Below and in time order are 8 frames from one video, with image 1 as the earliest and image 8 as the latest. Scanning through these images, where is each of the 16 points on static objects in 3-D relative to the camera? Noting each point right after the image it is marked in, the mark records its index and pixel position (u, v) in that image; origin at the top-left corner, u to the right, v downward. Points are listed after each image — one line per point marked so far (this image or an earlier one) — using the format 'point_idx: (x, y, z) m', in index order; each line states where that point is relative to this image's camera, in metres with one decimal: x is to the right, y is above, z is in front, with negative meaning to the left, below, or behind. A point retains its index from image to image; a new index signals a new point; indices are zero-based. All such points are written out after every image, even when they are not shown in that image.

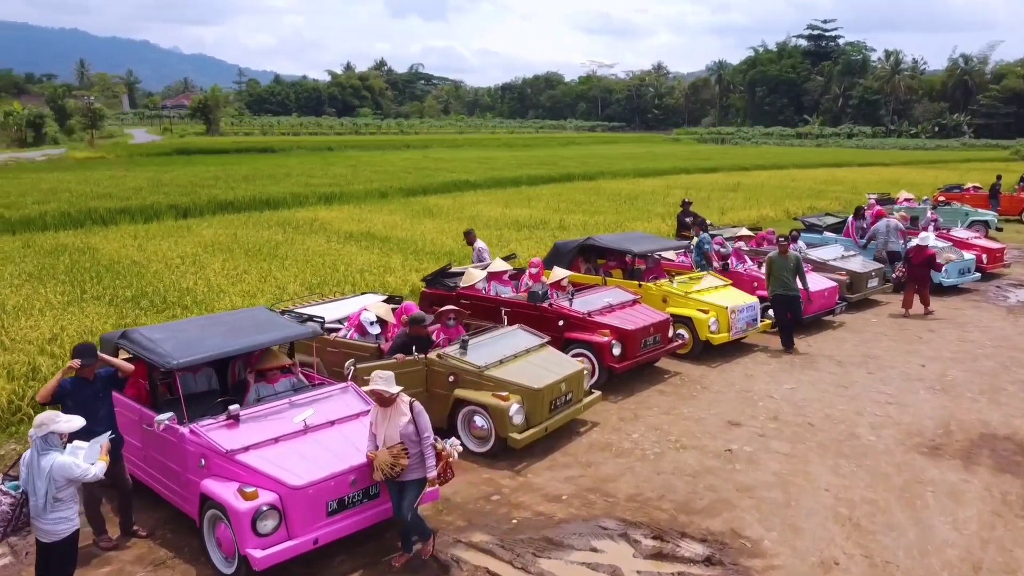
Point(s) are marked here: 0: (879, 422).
0: (+4.1, -1.5, +9.1) m
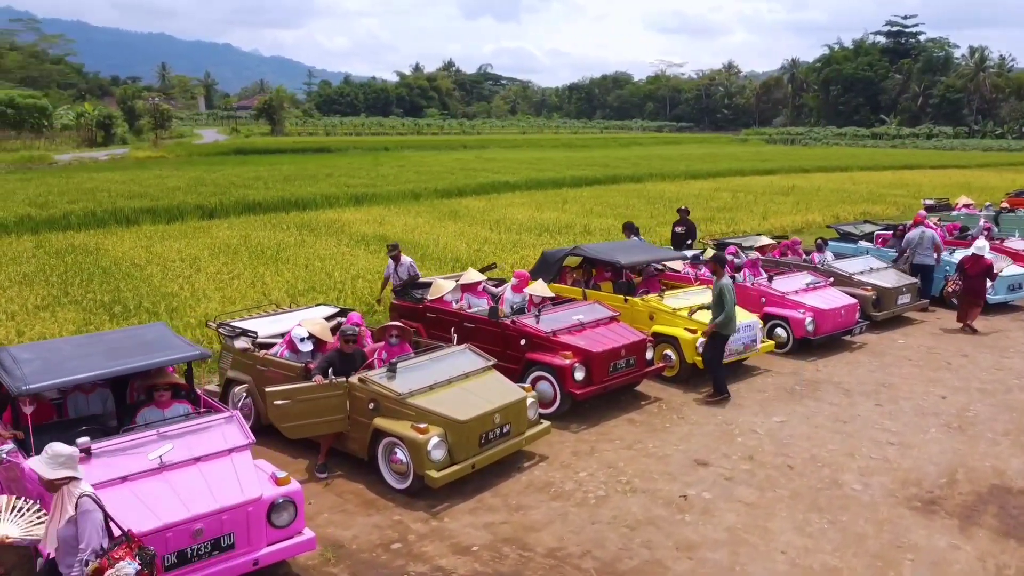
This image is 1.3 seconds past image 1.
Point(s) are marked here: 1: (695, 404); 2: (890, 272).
0: (+3.5, -1.7, +7.9) m
1: (+2.1, -1.4, +9.6) m
2: (+6.5, +0.3, +13.9) m
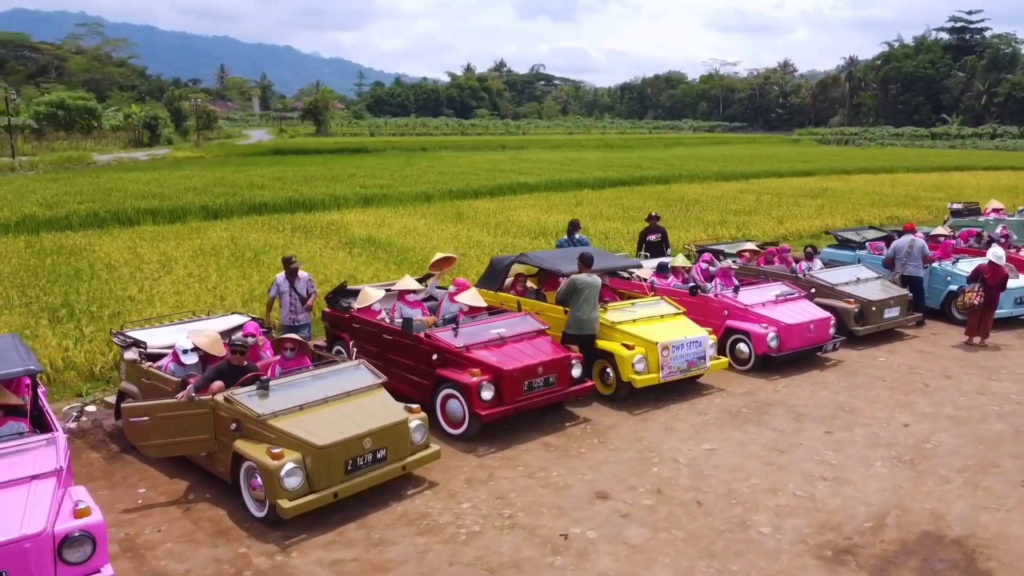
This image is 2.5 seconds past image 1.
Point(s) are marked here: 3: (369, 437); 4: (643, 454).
0: (+2.4, -1.9, +7.0) m
1: (+1.2, -1.5, +8.8) m
2: (+5.8, +0.1, +12.8) m
3: (-1.2, -1.3, +6.9) m
4: (+1.3, -1.7, +8.1) m
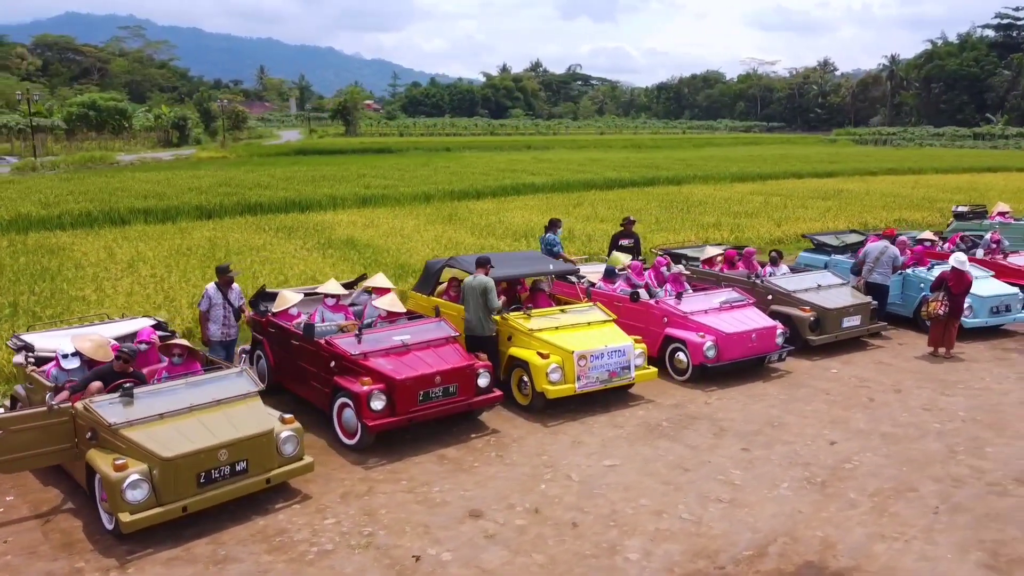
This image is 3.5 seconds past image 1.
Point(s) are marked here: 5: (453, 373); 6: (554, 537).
0: (+1.3, -2.0, +6.6) m
1: (+0.2, -1.6, +8.4) m
2: (+5.0, 0.0, +12.2) m
3: (-2.3, -1.3, +6.6) m
4: (+0.2, -1.7, +7.7) m
5: (-0.6, -0.9, +8.3) m
6: (+0.3, -2.0, +6.5) m
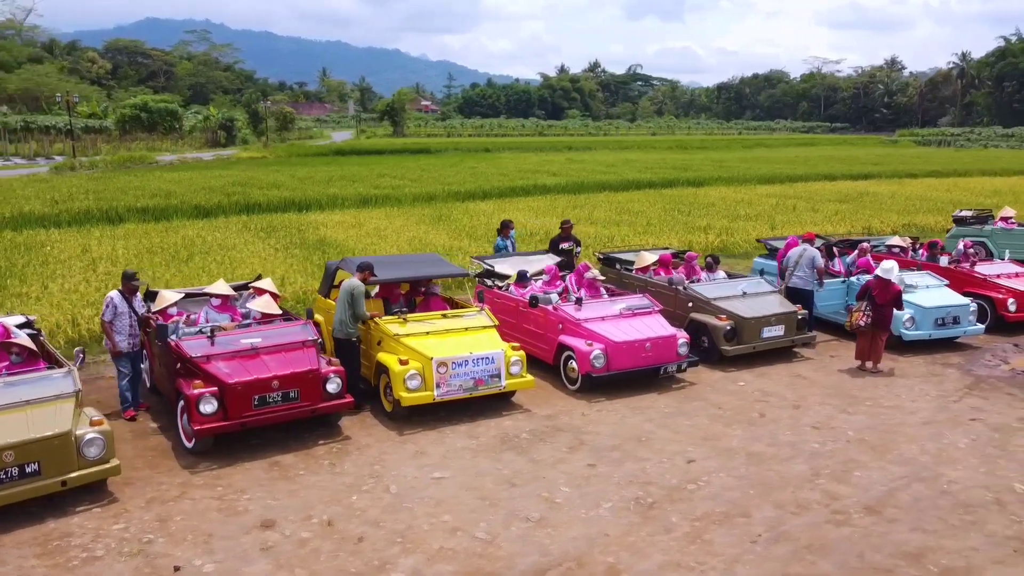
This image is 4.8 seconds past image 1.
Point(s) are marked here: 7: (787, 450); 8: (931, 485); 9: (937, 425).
0: (-0.4, -2.0, +6.3) m
1: (-1.4, -1.6, +8.2) m
2: (+3.7, -0.1, +11.6) m
3: (-4.0, -1.3, +6.5) m
4: (-1.4, -1.8, +7.5) m
5: (-2.2, -0.9, +8.1) m
6: (-1.4, -2.0, +6.2) m
7: (+2.8, -1.6, +8.2) m
8: (+3.8, -1.8, +7.4) m
9: (+4.7, -1.5, +8.9) m
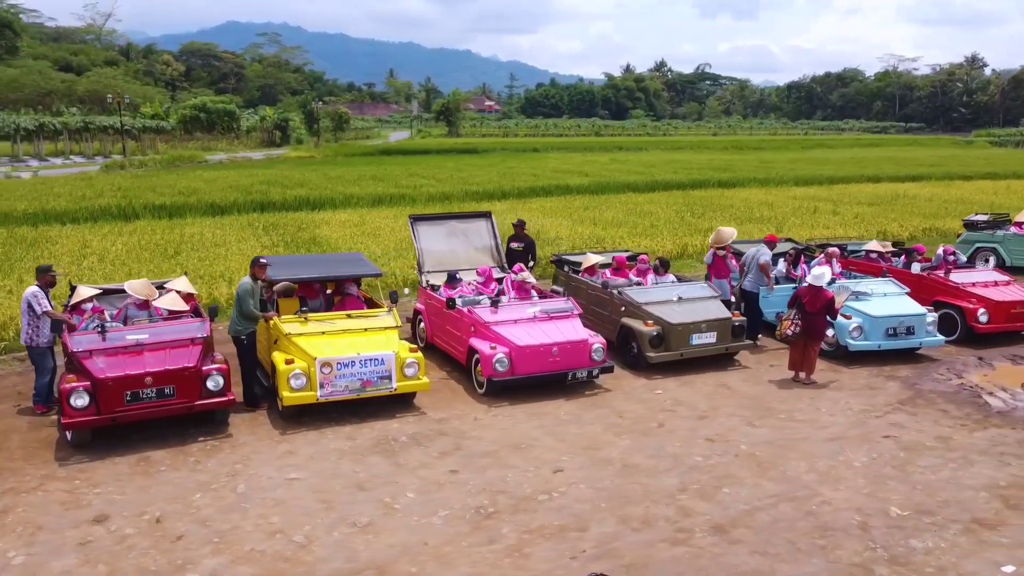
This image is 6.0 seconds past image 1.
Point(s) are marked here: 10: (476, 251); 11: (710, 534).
0: (-1.9, -2.0, +6.2) m
1: (-2.7, -1.6, +8.2) m
2: (+2.7, -0.2, +11.2) m
3: (-5.4, -1.3, +6.8) m
4: (-2.7, -1.8, +7.5) m
5: (-3.4, -0.9, +8.1) m
6: (-2.8, -2.0, +6.2) m
7: (+1.5, -1.7, +7.9) m
8: (+2.5, -1.9, +7.0) m
9: (+3.4, -1.6, +8.4) m
10: (-0.6, +0.6, +12.7) m
11: (+1.6, -2.0, +6.5) m
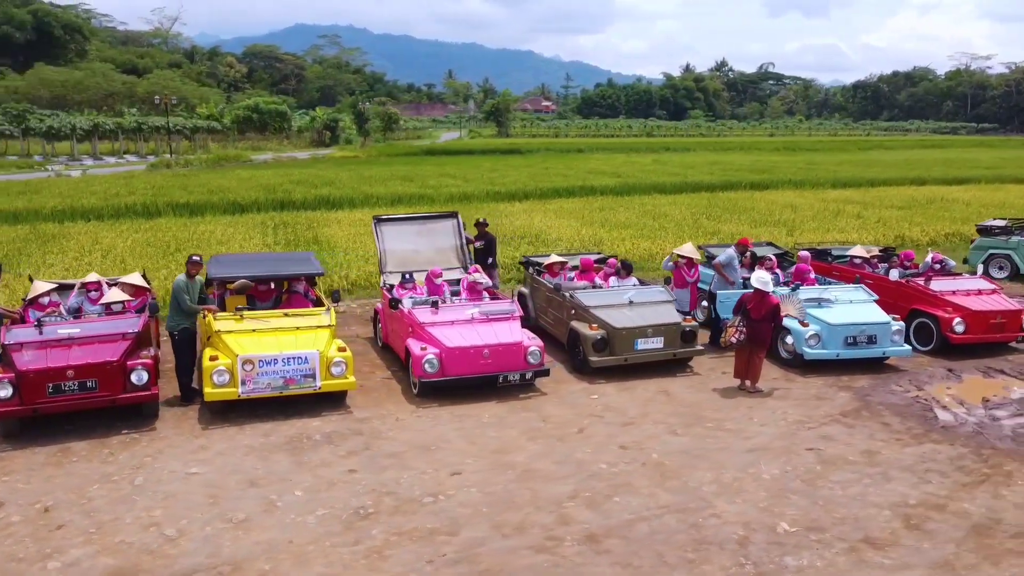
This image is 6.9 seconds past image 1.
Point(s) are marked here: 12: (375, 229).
0: (-3.0, -2.0, +6.3) m
1: (-3.6, -1.6, +8.4) m
2: (+2.0, -0.3, +10.9) m
3: (-6.4, -1.2, +7.2) m
4: (-3.7, -1.7, +7.7) m
5: (-4.4, -0.8, +8.4) m
6: (-3.9, -2.0, +6.4) m
7: (+0.6, -1.7, +7.8) m
8: (+1.5, -1.9, +6.8) m
9: (+2.5, -1.7, +8.1) m
10: (-1.1, +0.6, +12.7) m
11: (+0.5, -2.0, +6.4) m
12: (-2.1, +0.9, +12.6) m
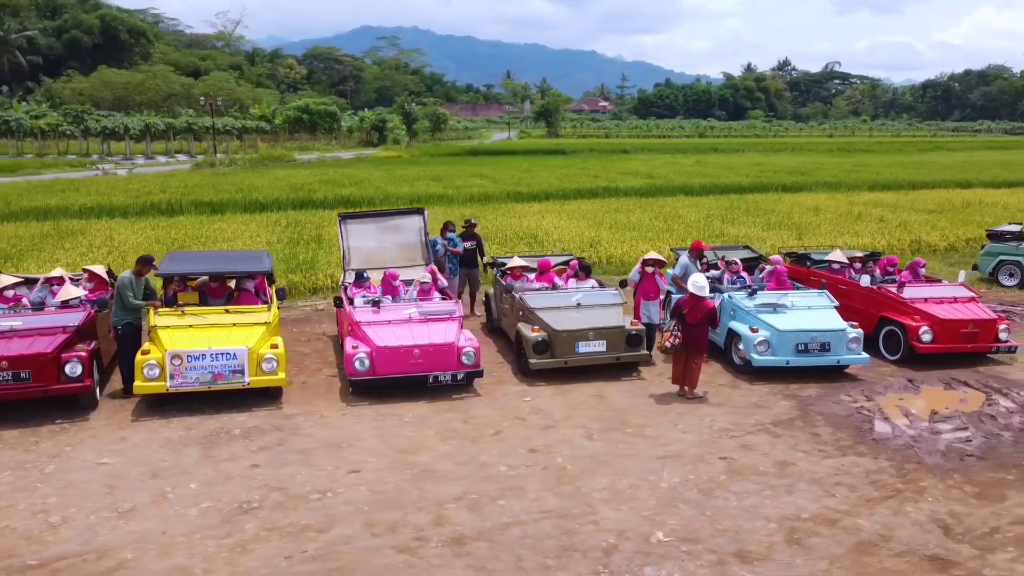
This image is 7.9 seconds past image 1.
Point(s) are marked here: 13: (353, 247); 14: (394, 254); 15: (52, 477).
0: (-4.0, -2.0, +6.6) m
1: (-4.5, -1.5, +8.7) m
2: (+1.3, -0.3, +10.8) m
3: (-7.4, -1.1, +7.7) m
4: (-4.7, -1.7, +8.0) m
5: (-5.2, -0.8, +8.7) m
6: (-4.9, -1.9, +6.8) m
7: (-0.4, -1.7, +7.7) m
8: (+0.4, -2.0, +6.7) m
9: (+1.6, -1.7, +8.0) m
10: (-1.7, +0.6, +12.8) m
11: (-0.5, -2.0, +6.4) m
12: (-2.7, +0.9, +12.8) m
13: (-2.5, +0.6, +12.6) m
14: (-1.9, +0.5, +12.7) m
15: (-4.3, -1.8, +7.6) m
